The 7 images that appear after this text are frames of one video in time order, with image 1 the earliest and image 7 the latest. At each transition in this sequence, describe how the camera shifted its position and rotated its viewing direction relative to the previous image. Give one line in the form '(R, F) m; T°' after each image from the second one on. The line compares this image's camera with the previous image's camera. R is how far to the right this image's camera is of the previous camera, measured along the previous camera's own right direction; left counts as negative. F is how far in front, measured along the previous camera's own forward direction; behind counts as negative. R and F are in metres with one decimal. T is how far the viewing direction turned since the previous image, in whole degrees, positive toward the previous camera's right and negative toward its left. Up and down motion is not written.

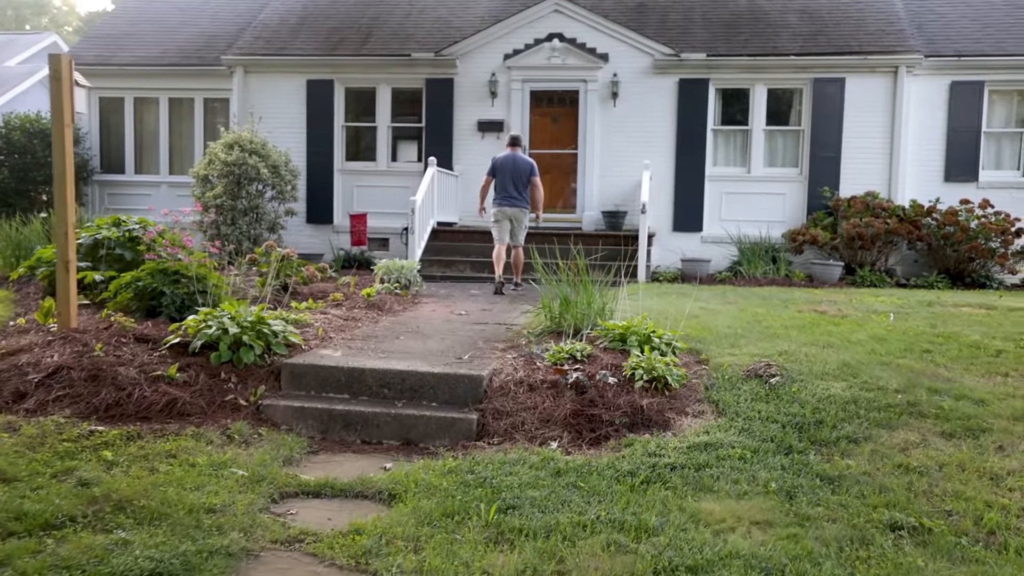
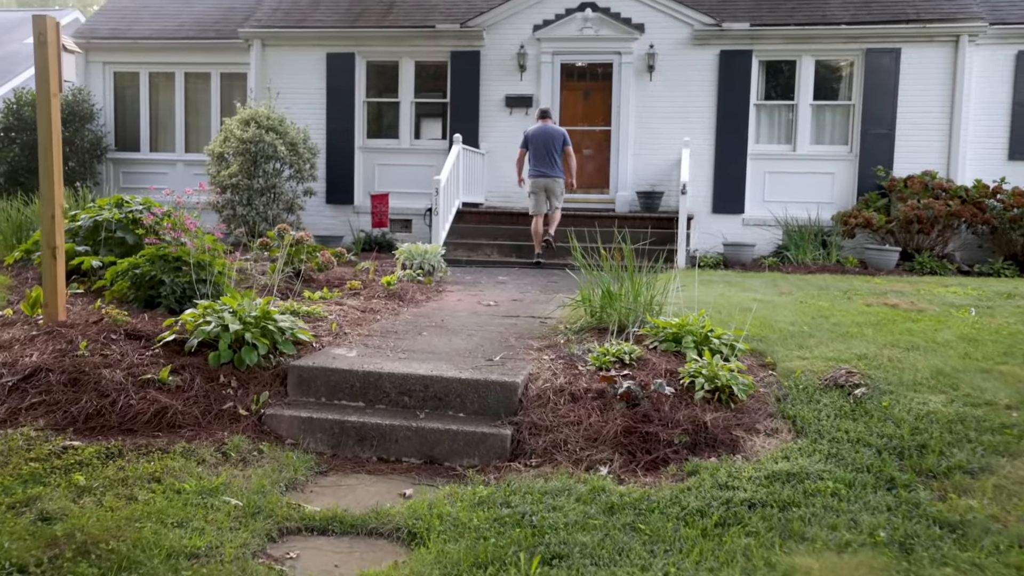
(-0.1, +0.7) m; -2°
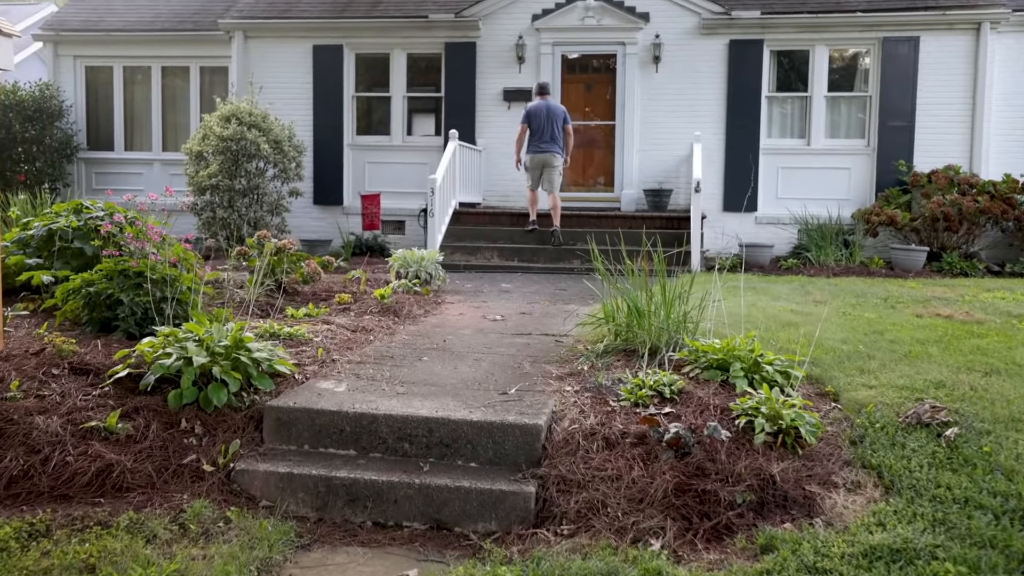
(-0.1, +0.7) m; +1°
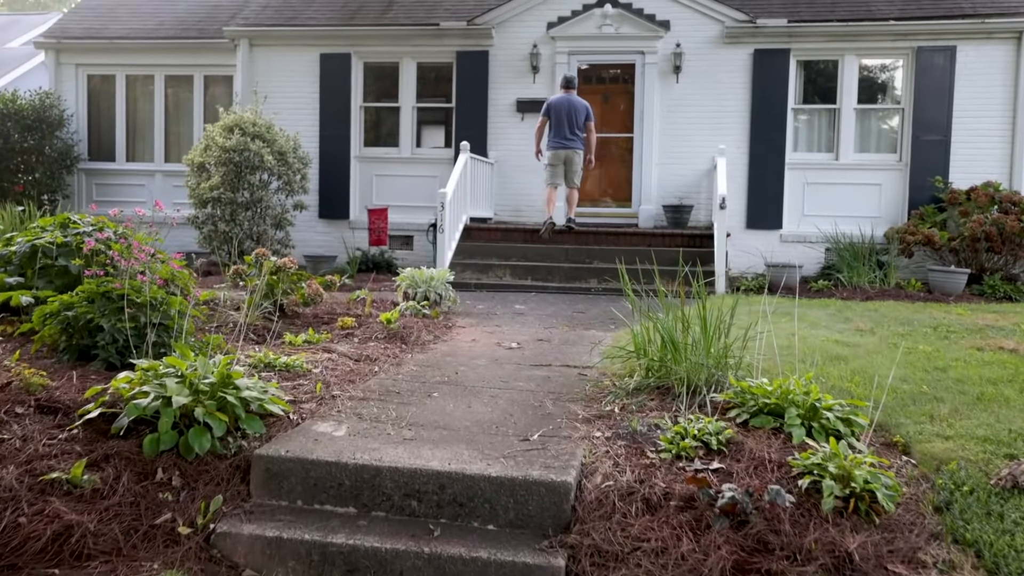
(-0.1, +0.5) m; 0°
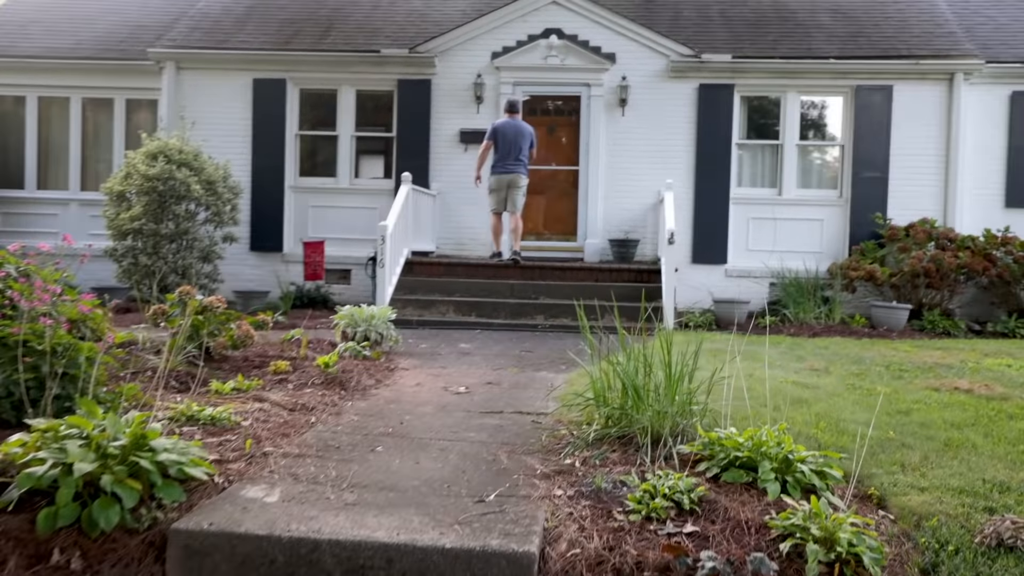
(-0.1, +0.3) m; +4°
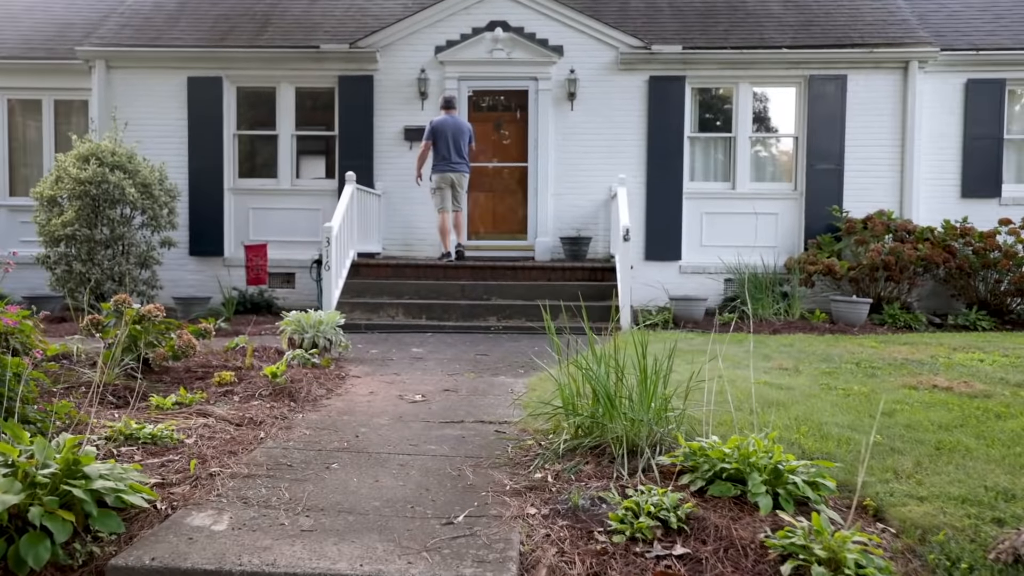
(-0.1, +0.3) m; +4°
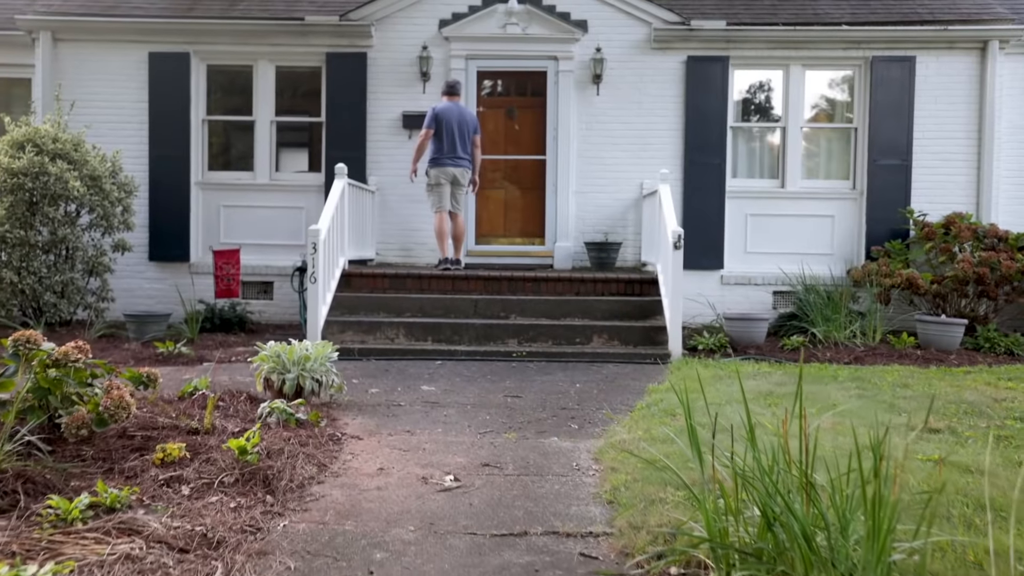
(-0.4, +1.5) m; +1°
